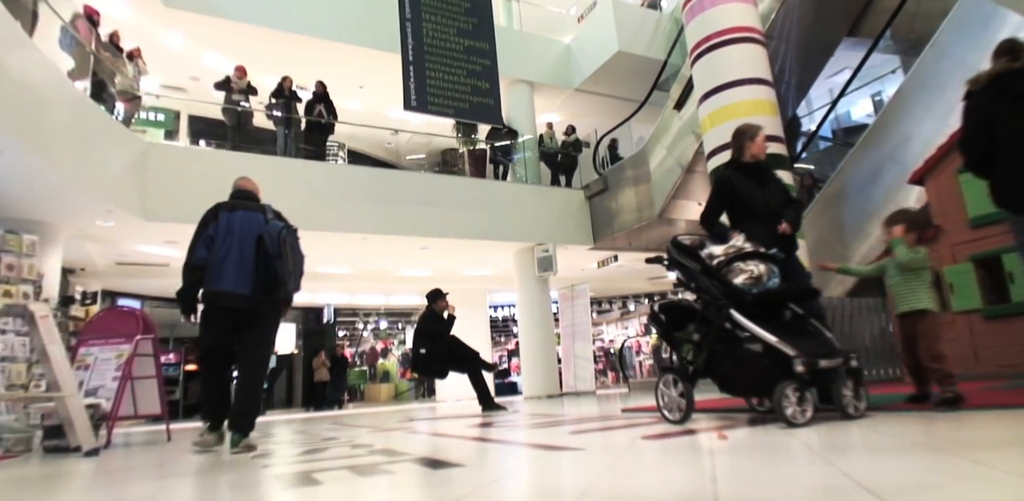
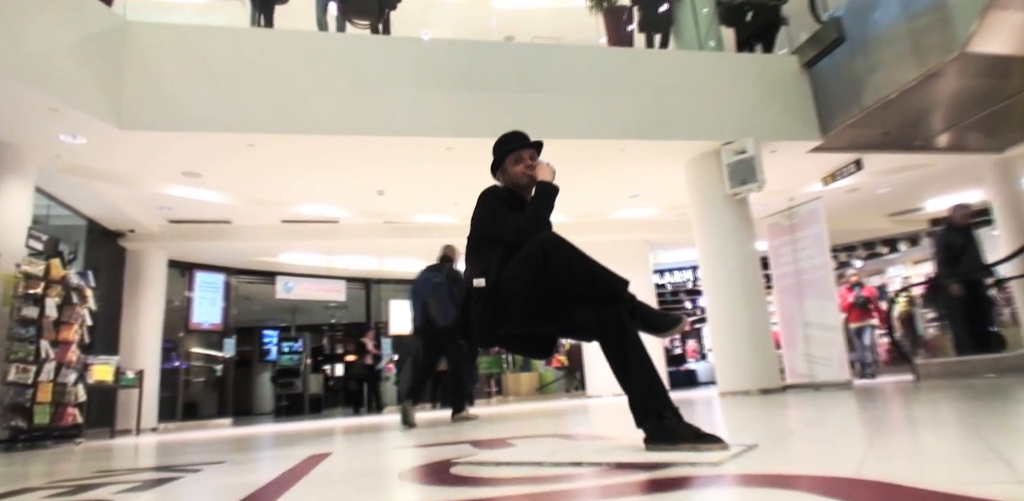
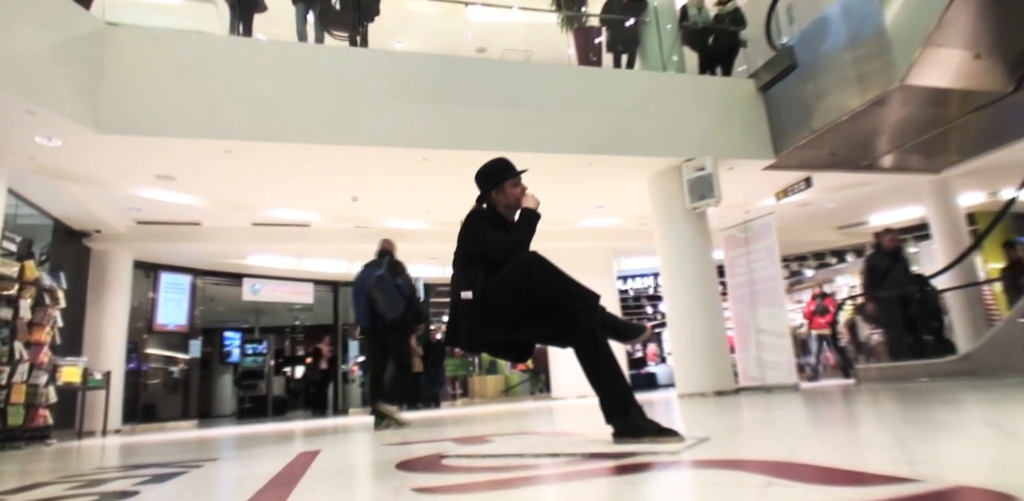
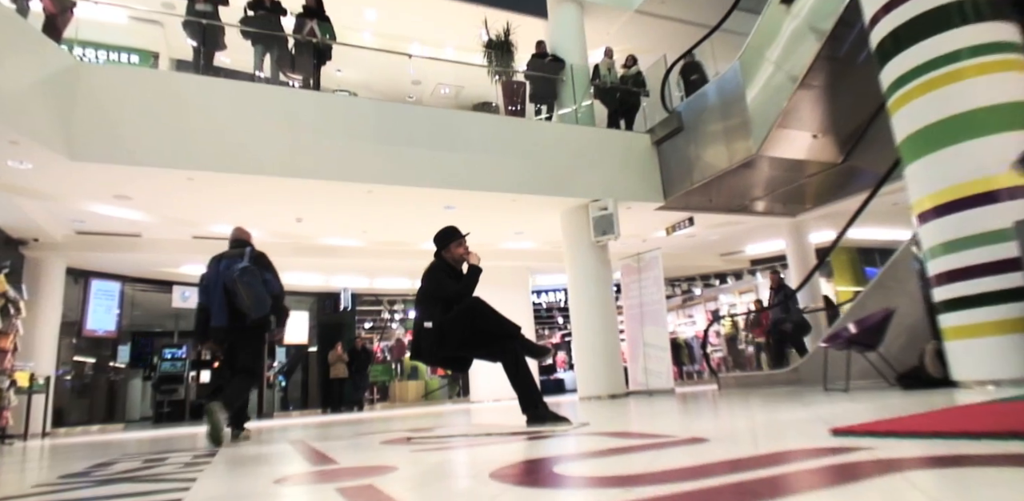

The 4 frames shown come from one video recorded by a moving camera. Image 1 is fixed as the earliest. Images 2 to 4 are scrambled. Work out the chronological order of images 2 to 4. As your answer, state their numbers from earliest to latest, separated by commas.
4, 3, 2
